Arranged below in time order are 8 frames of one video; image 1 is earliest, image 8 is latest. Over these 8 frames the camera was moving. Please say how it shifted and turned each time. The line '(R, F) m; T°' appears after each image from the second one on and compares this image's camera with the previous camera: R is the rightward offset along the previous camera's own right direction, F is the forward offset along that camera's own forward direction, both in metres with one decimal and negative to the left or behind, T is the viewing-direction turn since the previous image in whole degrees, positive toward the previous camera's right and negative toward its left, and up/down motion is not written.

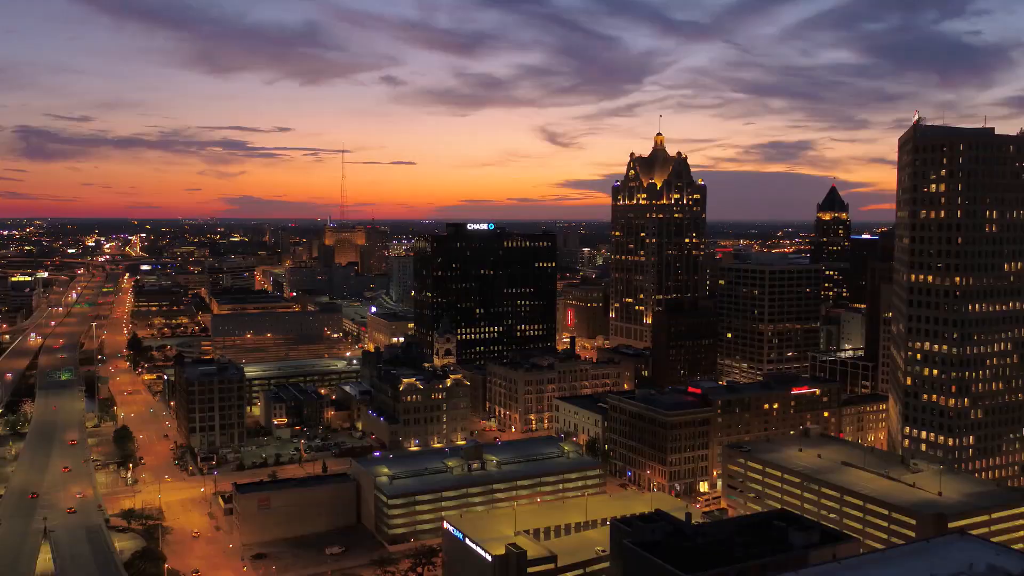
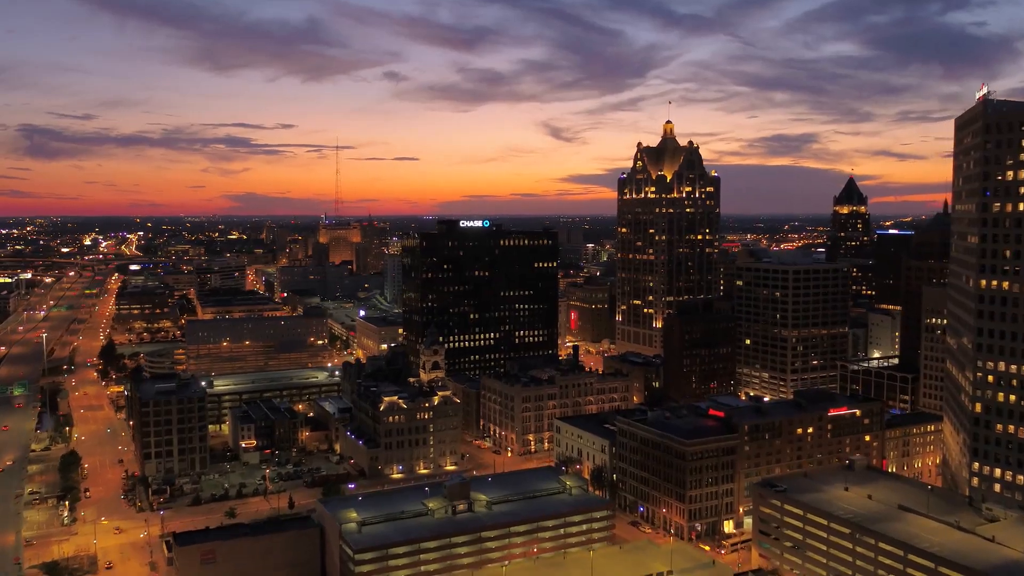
(+1.4, +16.9) m; 0°
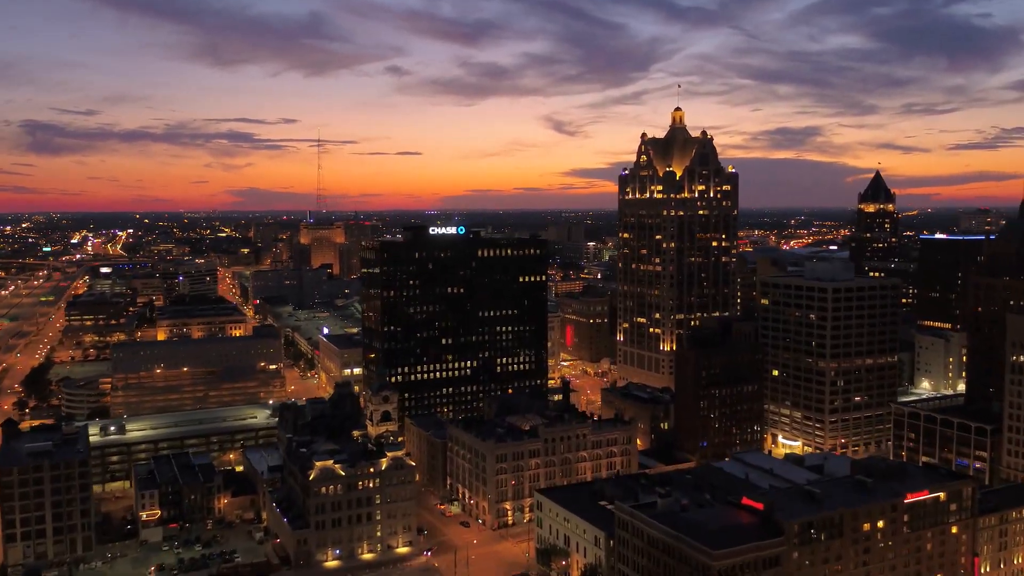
(+3.9, +29.5) m; 0°
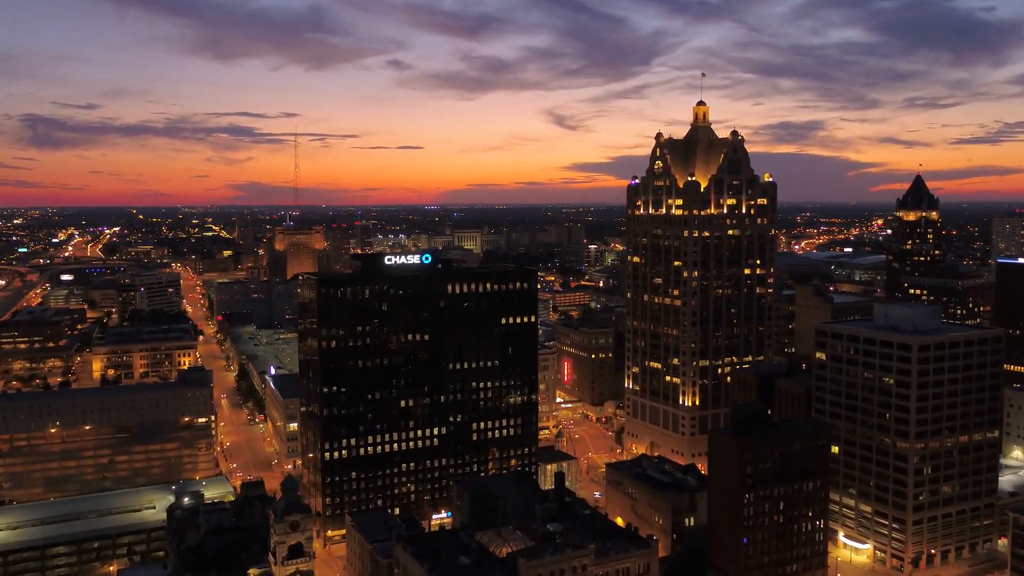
(+2.9, +34.0) m; 0°
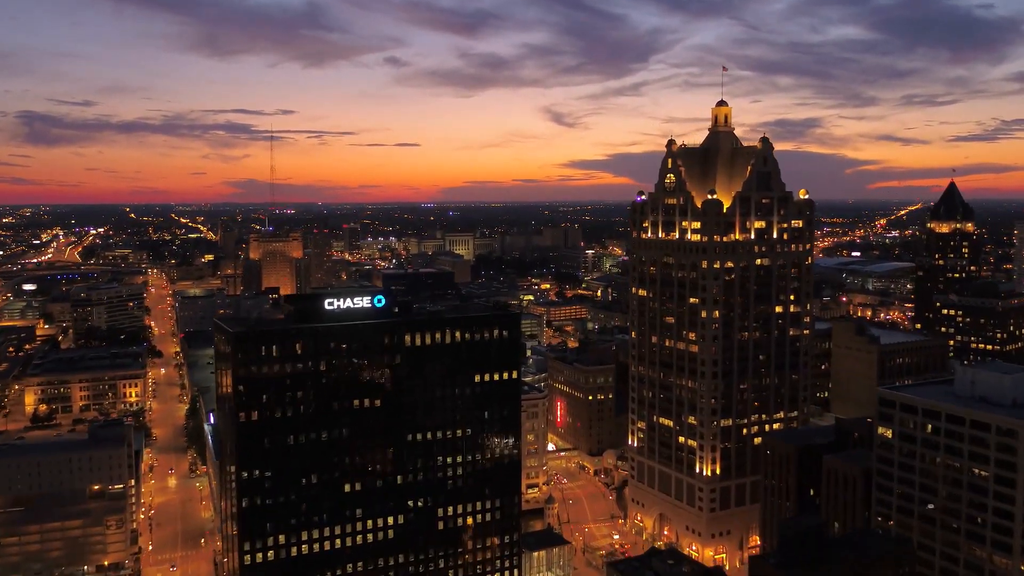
(+2.3, +25.3) m; 0°
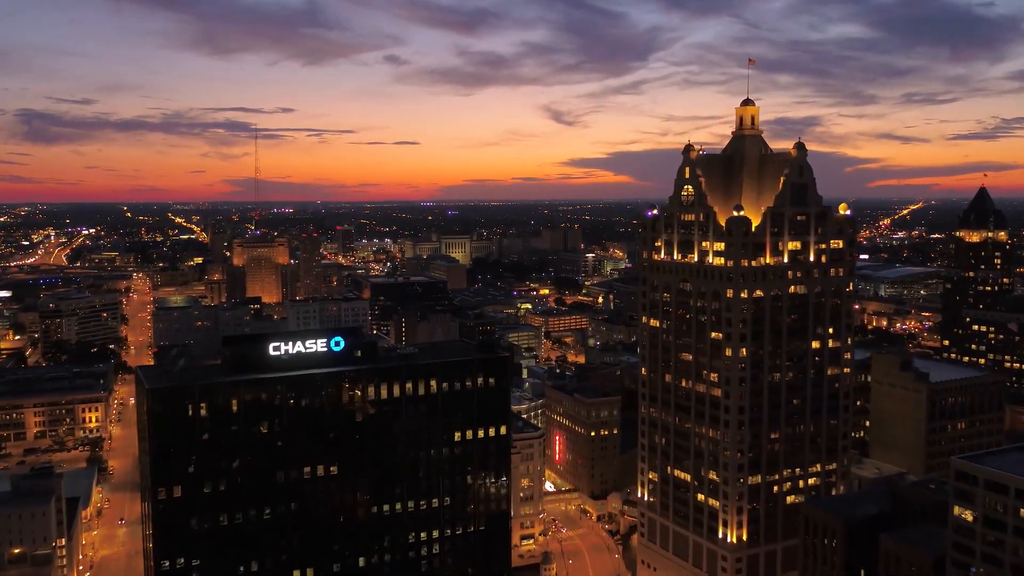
(+1.0, +16.9) m; 0°
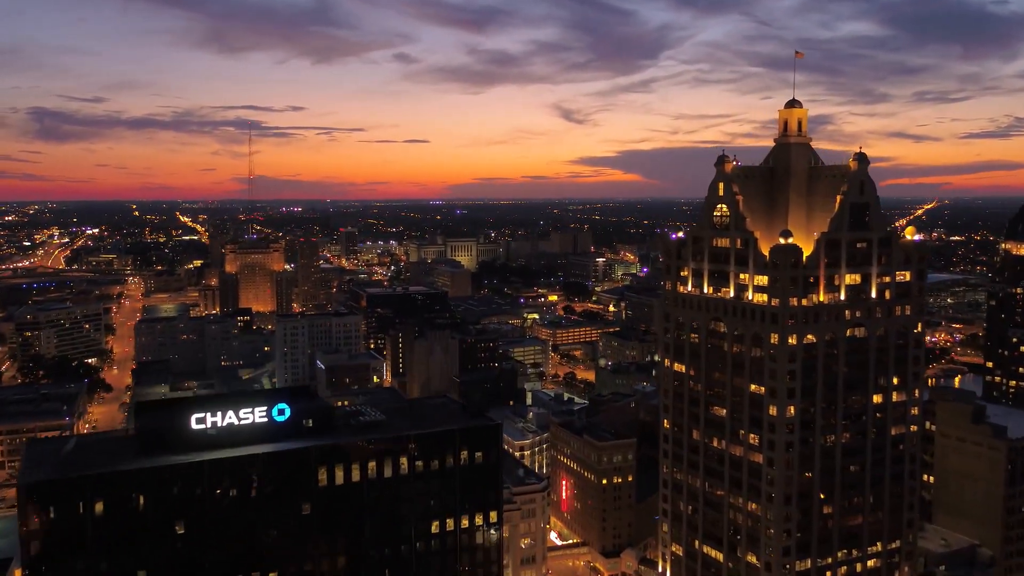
(+1.2, +16.8) m; -1°
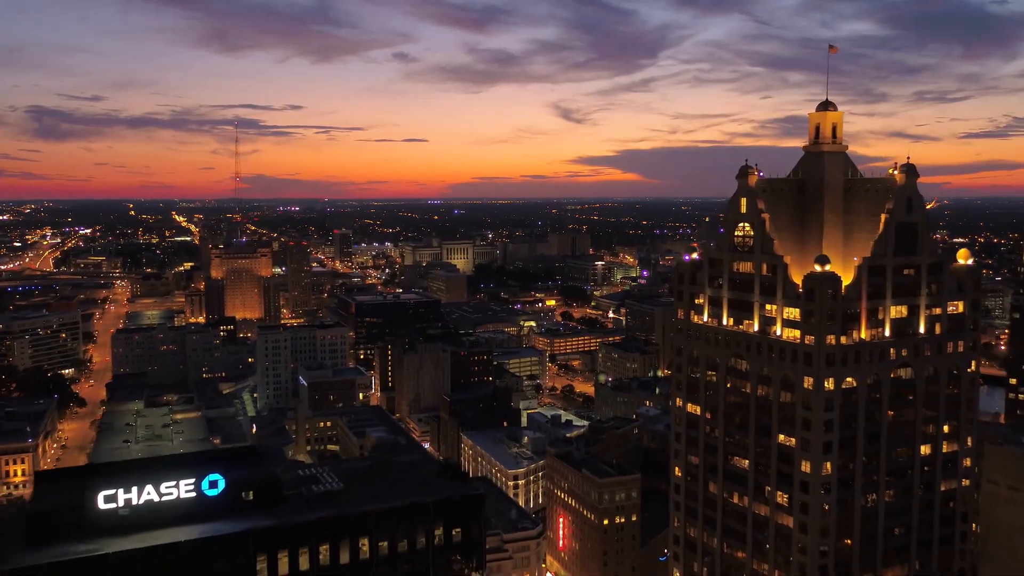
(+0.8, +11.2) m; 0°
